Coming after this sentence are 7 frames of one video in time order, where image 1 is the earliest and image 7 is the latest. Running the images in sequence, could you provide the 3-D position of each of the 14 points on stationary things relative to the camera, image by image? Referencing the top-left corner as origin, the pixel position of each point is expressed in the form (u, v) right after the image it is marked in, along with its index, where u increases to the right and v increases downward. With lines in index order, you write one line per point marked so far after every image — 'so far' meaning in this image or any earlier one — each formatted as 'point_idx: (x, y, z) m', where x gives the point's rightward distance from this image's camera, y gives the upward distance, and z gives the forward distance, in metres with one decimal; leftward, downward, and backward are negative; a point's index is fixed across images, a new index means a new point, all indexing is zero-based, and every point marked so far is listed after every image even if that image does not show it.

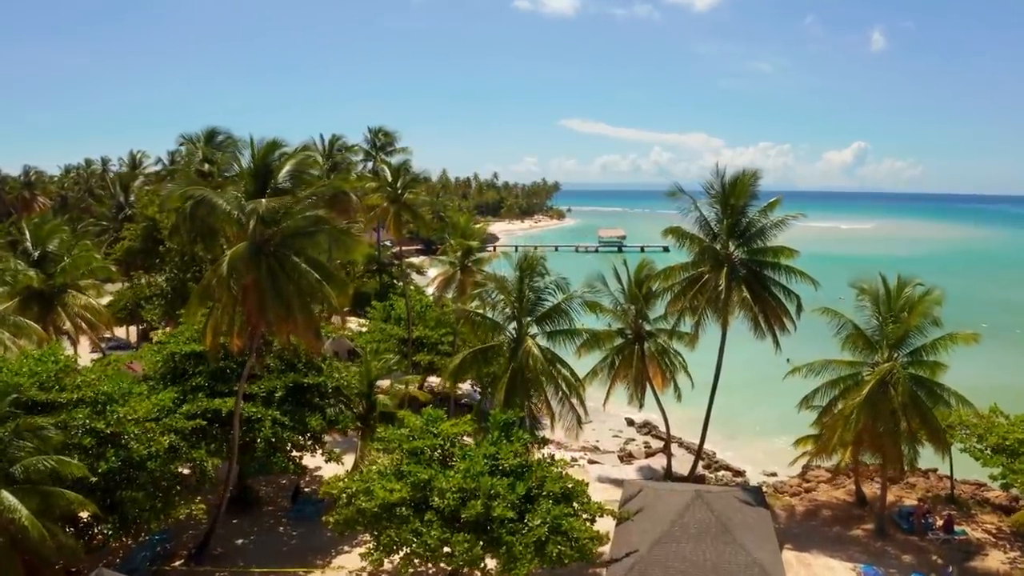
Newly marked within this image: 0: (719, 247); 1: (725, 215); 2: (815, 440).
0: (+5.8, +1.1, +19.1) m
1: (+6.0, +2.1, +19.0) m
2: (+8.6, -4.3, +19.2) m
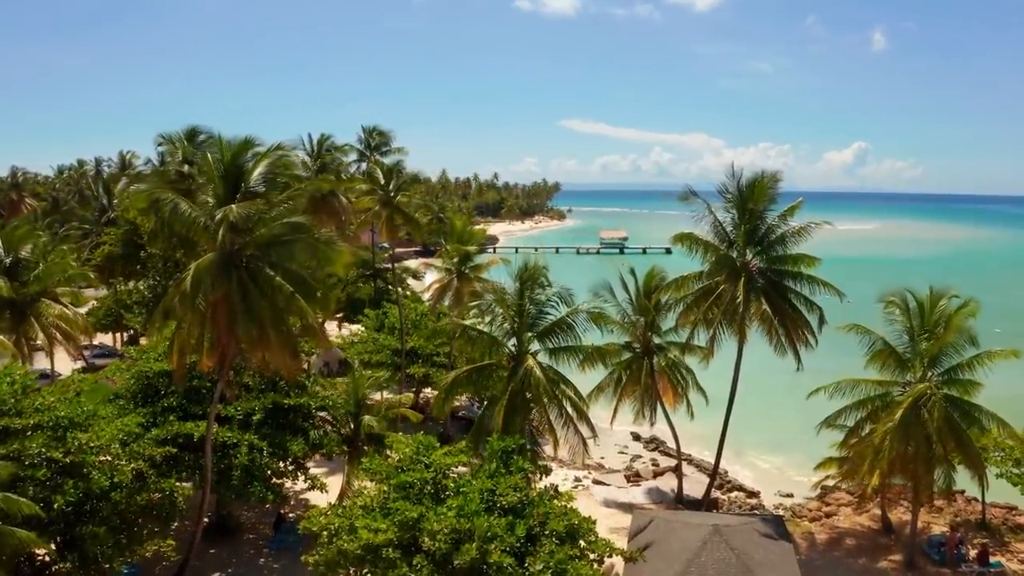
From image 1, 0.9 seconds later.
0: (+5.8, +0.8, +17.6) m
1: (+5.9, +1.8, +17.6) m
2: (+8.6, -4.6, +17.8) m
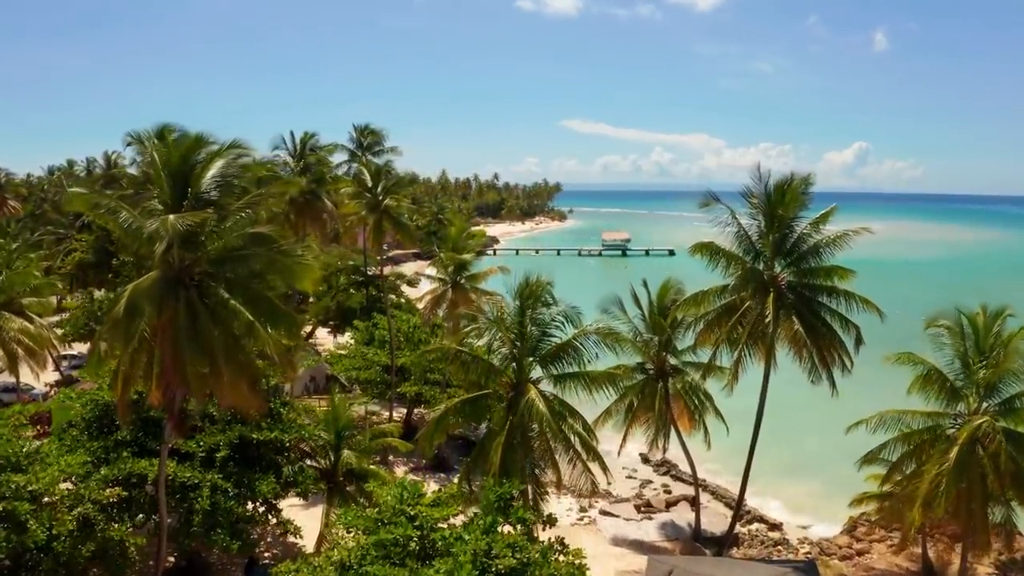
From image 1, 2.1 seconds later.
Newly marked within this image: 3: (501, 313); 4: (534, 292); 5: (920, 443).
0: (+5.8, +0.5, +15.7) m
1: (+5.9, +1.4, +15.6) m
2: (+8.5, -5.0, +15.8) m
3: (-0.2, -0.5, +13.7) m
4: (+0.5, -0.1, +13.5) m
5: (+8.7, -3.3, +14.5) m
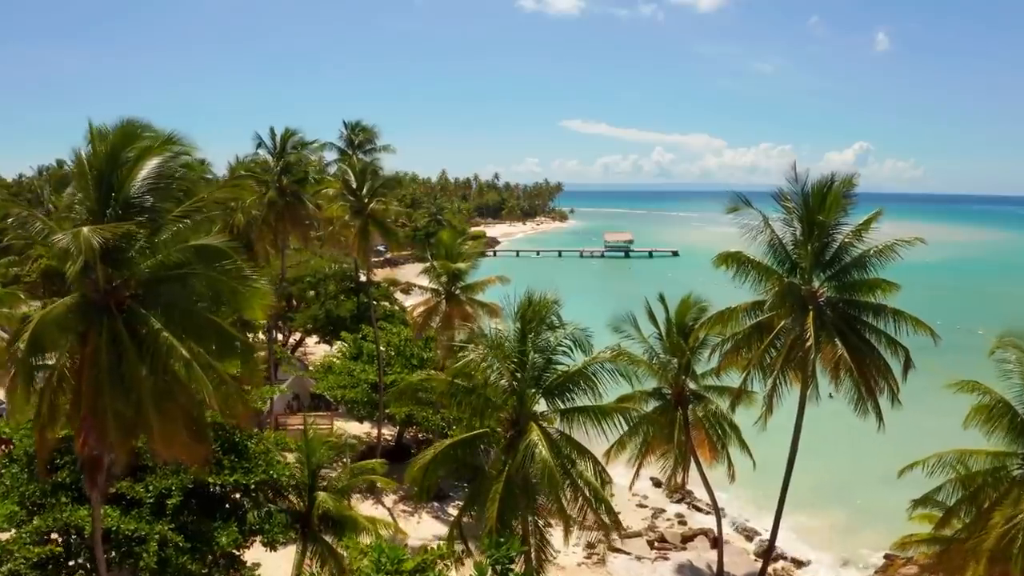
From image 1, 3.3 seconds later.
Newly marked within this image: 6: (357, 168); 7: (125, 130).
0: (+5.8, +0.1, +13.7) m
1: (+5.9, +1.0, +13.6) m
2: (+8.5, -5.3, +13.8) m
3: (-0.2, -0.9, +11.7) m
4: (+0.4, -0.4, +11.6) m
5: (+8.7, -3.7, +12.5) m
6: (-4.4, +3.4, +19.6) m
7: (-5.1, +2.0, +8.9) m
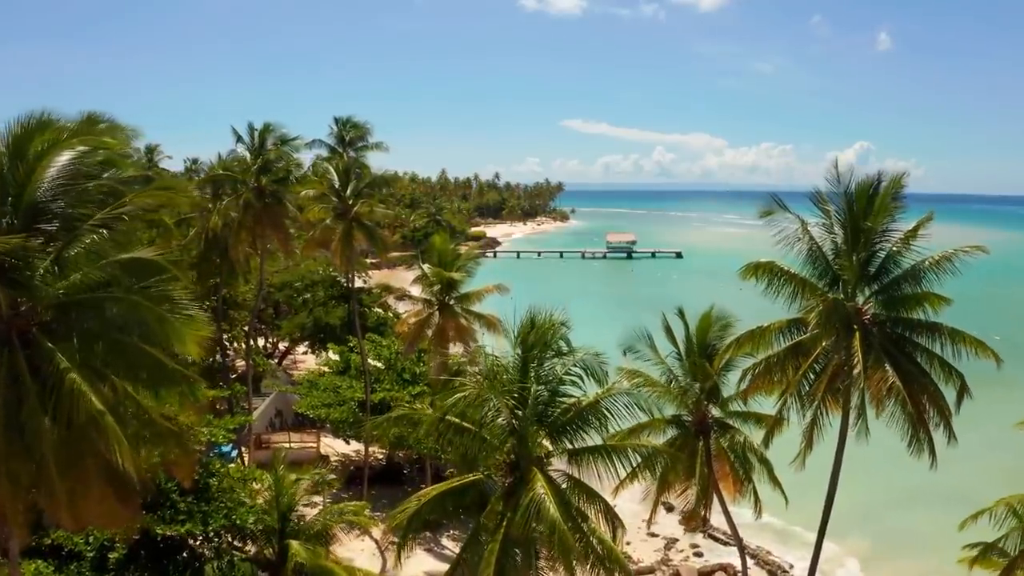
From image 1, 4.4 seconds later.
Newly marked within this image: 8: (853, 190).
0: (+5.8, -0.2, +11.9) m
1: (+5.9, +0.8, +11.9) m
2: (+8.5, -5.6, +12.1) m
3: (-0.2, -1.1, +9.9) m
4: (+0.4, -0.7, +9.8) m
5: (+8.7, -3.9, +10.8) m
6: (-4.4, +3.1, +17.9) m
7: (-5.1, +1.8, +7.1) m
8: (+6.0, +1.7, +11.9) m
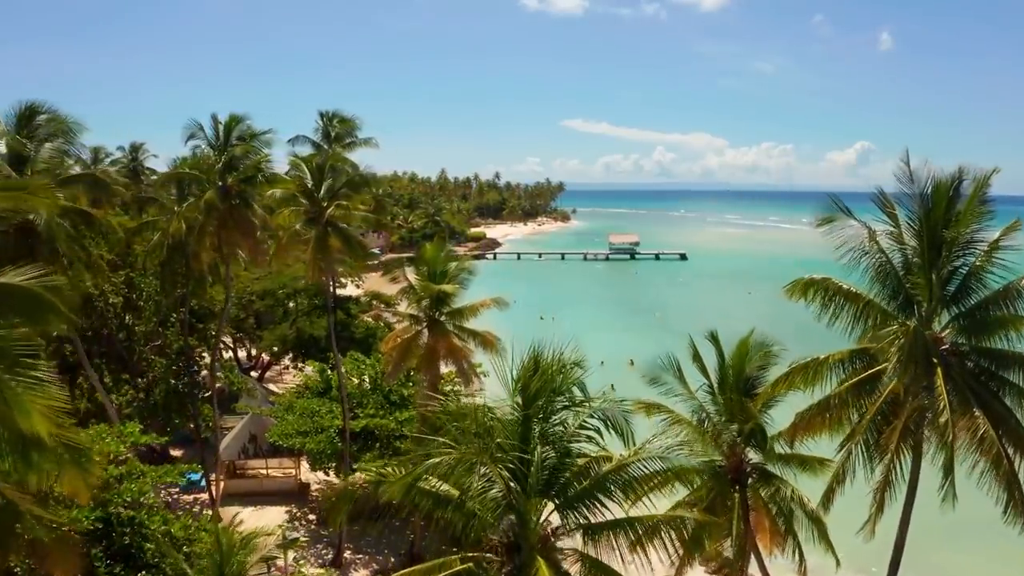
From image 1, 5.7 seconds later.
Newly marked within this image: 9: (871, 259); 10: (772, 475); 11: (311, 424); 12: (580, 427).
0: (+5.8, -0.5, +9.7) m
1: (+5.9, +0.4, +9.7) m
2: (+8.5, -5.9, +9.9) m
3: (-0.2, -1.5, +7.7) m
4: (+0.4, -1.0, +7.6) m
5: (+8.7, -4.3, +8.5) m
6: (-4.4, +2.8, +15.6) m
7: (-5.1, +1.4, +4.9) m
8: (+5.9, +1.4, +9.7) m
9: (+5.2, +0.4, +9.9) m
10: (+4.2, -3.0, +11.1) m
11: (-5.1, -3.5, +17.5) m
12: (+0.8, -1.5, +7.6) m
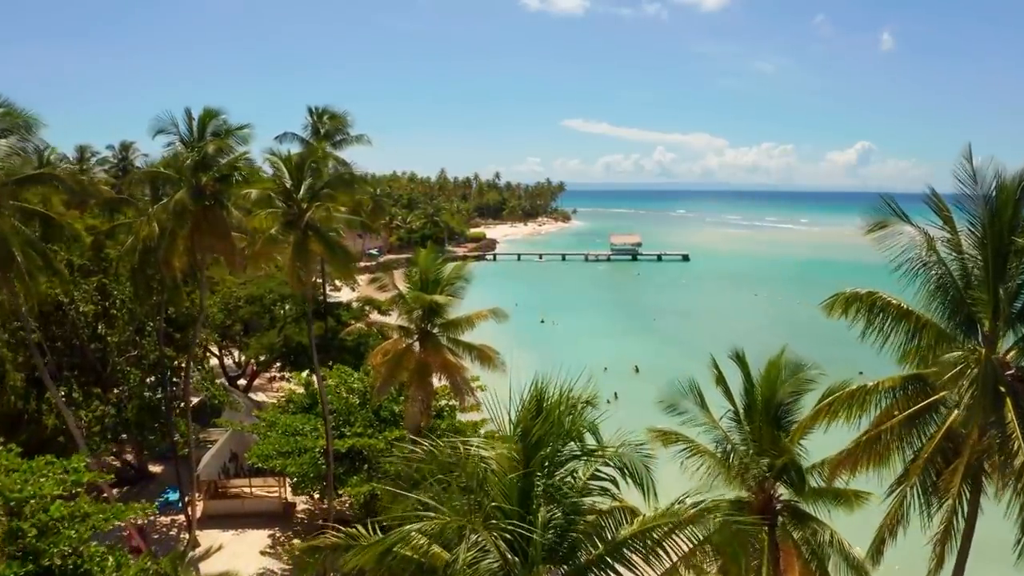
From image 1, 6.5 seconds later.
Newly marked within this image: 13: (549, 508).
0: (+5.7, -0.7, +8.4) m
1: (+5.9, +0.2, +8.3) m
2: (+8.5, -6.1, +8.5) m
3: (-0.3, -1.7, +6.4) m
4: (+0.4, -1.2, +6.2) m
5: (+8.7, -4.5, +7.2) m
6: (-4.4, +2.6, +14.3) m
7: (-5.1, +1.2, +3.6) m
8: (+5.9, +1.2, +8.3) m
9: (+5.1, +0.2, +8.6) m
10: (+4.2, -3.2, +9.8) m
11: (-5.1, -3.7, +16.1) m
12: (+0.7, -1.7, +6.3) m
13: (+0.3, -1.9, +6.1) m
